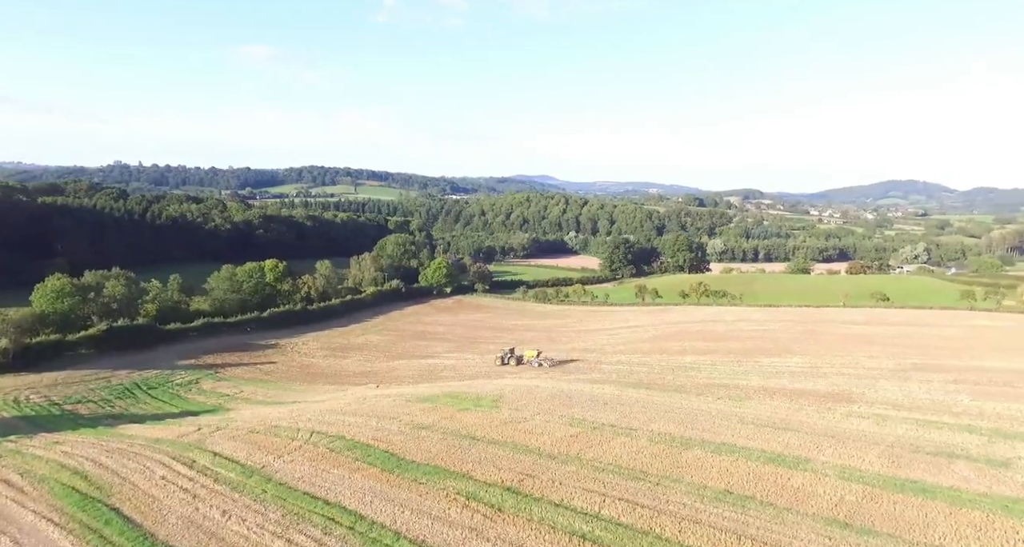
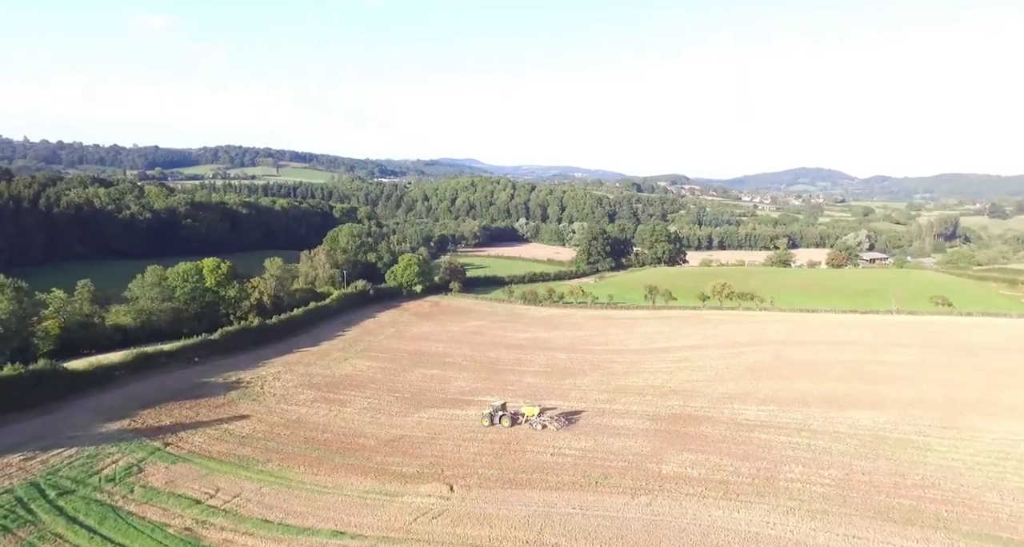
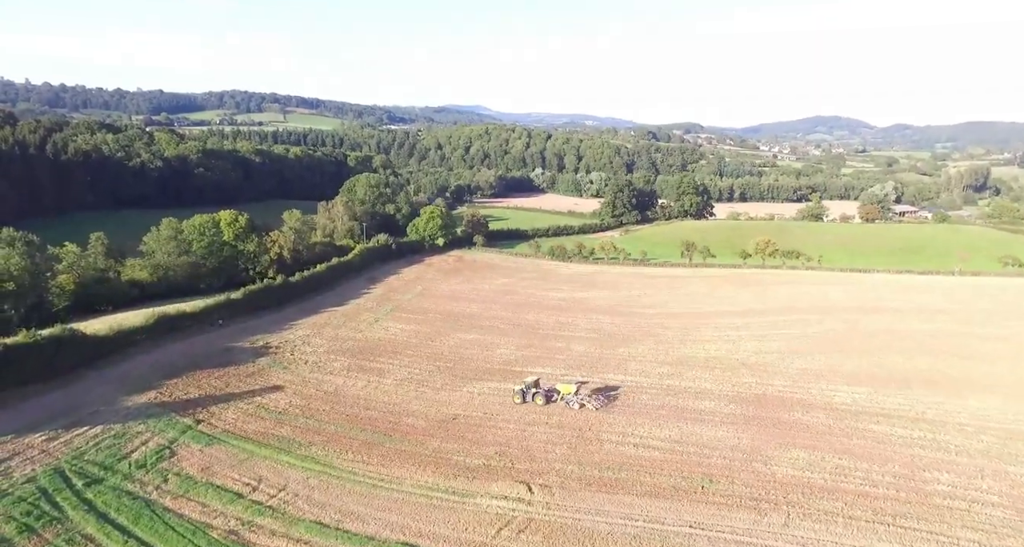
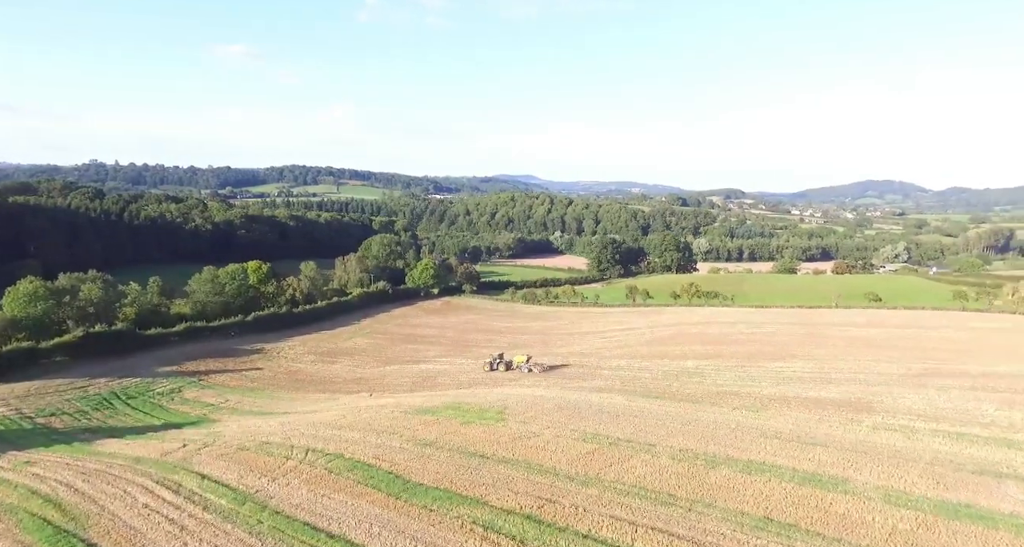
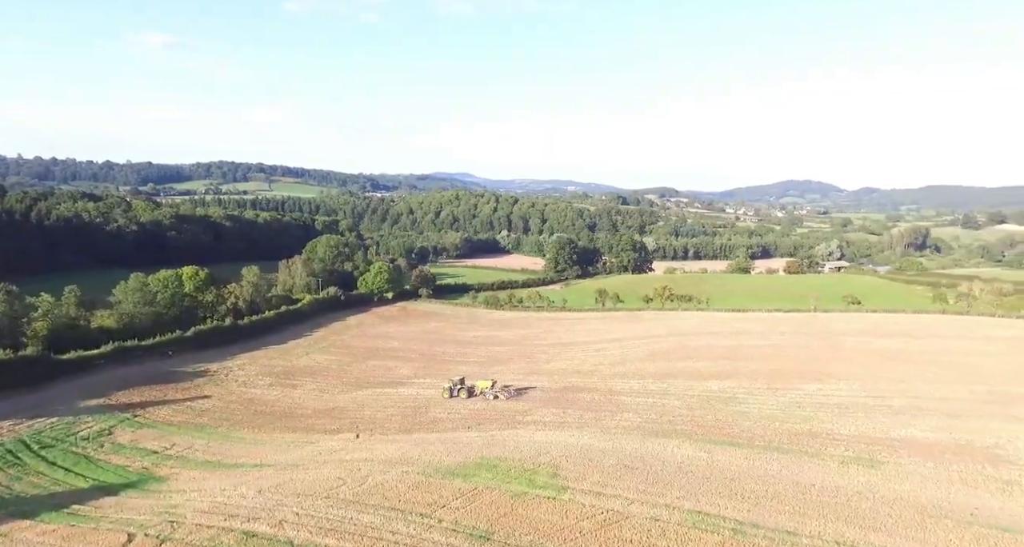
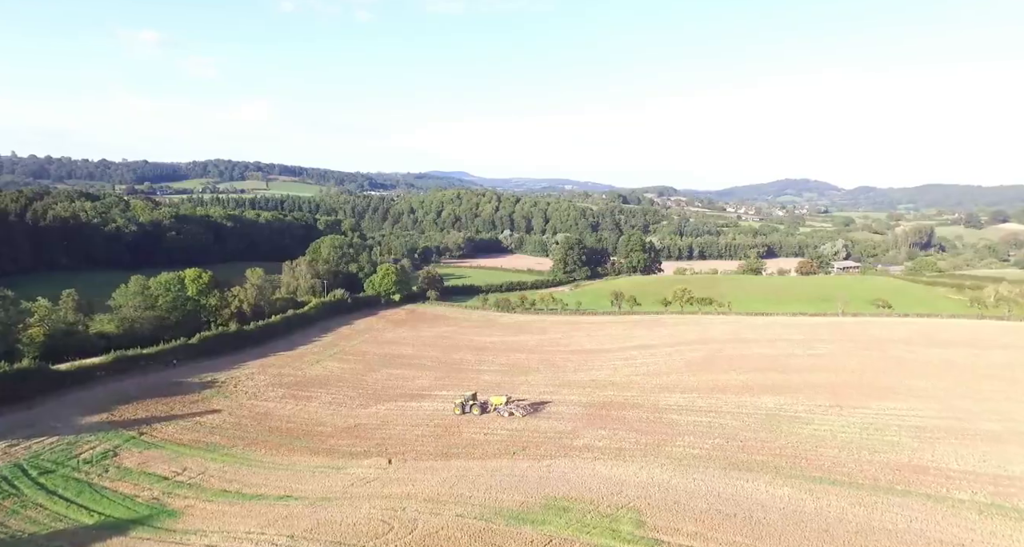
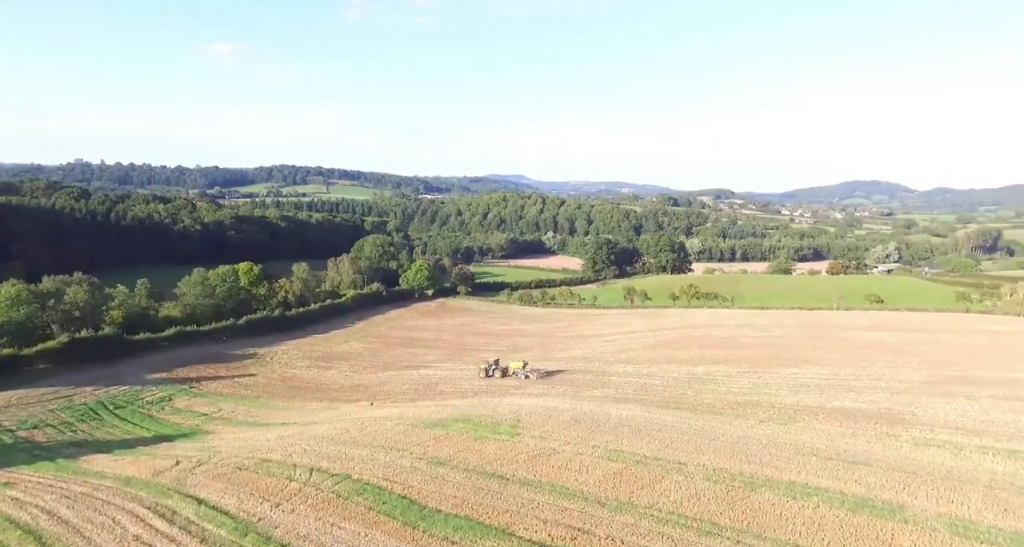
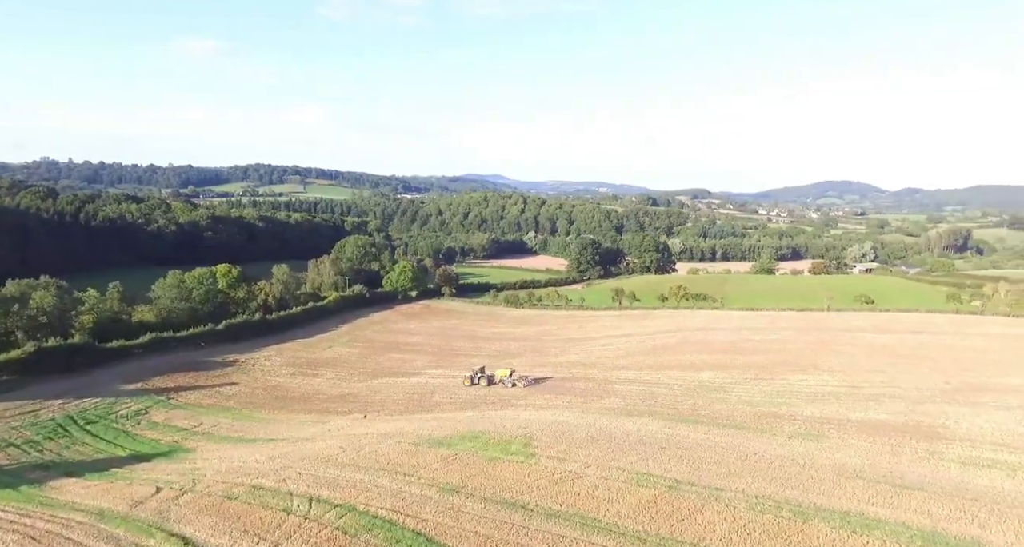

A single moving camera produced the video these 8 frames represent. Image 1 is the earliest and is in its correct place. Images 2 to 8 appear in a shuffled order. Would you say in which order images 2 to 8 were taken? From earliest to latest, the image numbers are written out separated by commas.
4, 7, 8, 5, 6, 2, 3
